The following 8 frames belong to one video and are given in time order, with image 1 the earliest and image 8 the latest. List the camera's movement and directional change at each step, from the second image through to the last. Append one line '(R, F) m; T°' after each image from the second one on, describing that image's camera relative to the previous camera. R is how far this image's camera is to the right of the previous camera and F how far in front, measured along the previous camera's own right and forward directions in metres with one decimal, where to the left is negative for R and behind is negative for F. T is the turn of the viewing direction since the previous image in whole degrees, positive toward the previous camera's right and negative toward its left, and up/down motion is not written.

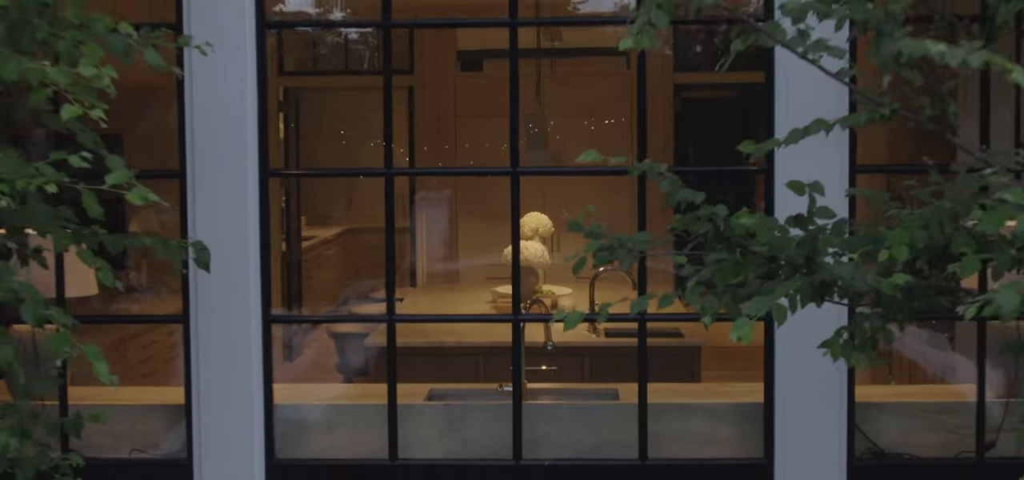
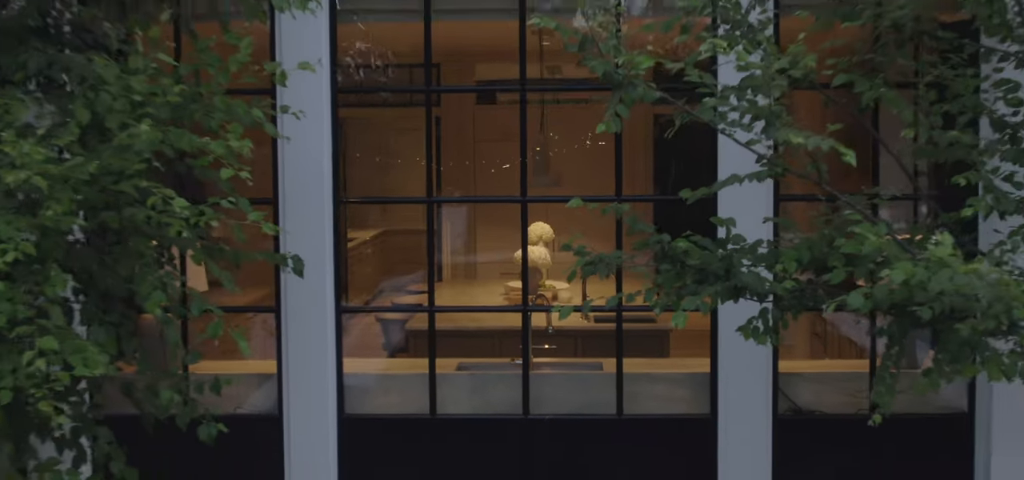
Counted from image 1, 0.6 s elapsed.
(0.0, -0.8) m; -1°
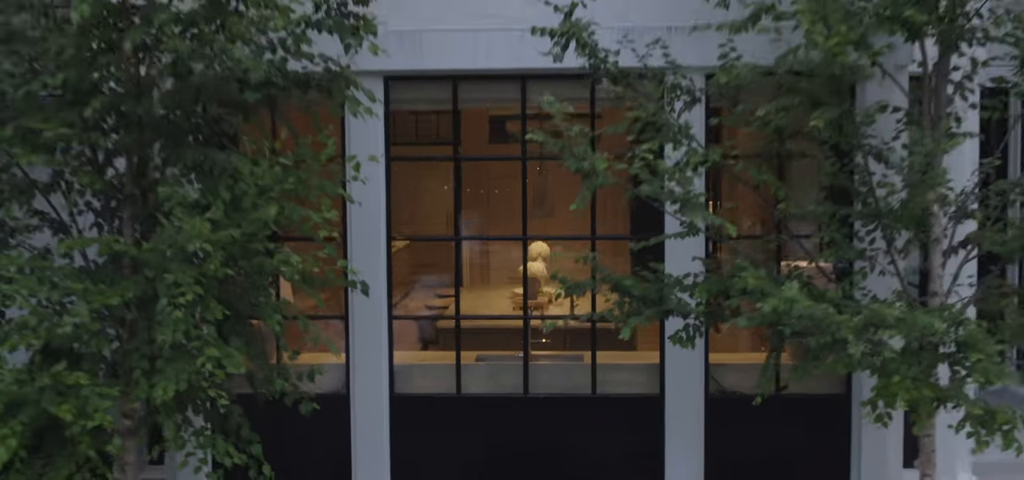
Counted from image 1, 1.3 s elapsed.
(0.0, -1.3) m; -1°
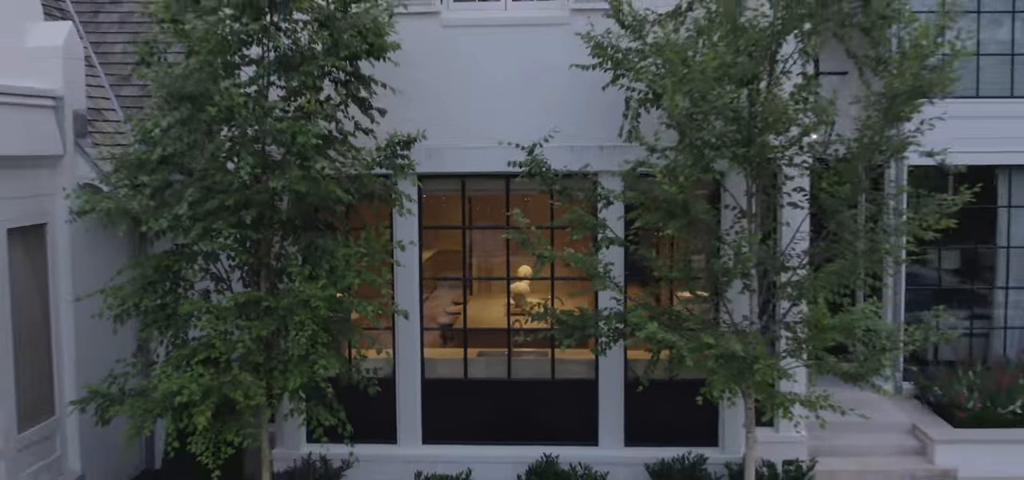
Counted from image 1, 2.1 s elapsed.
(+0.2, -2.6) m; -1°
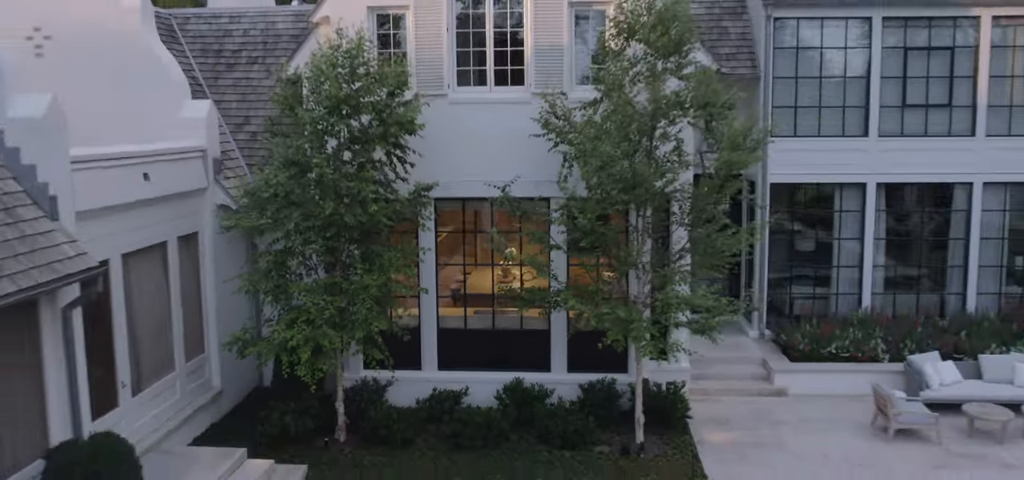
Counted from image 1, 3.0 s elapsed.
(+0.5, -4.0) m; -1°
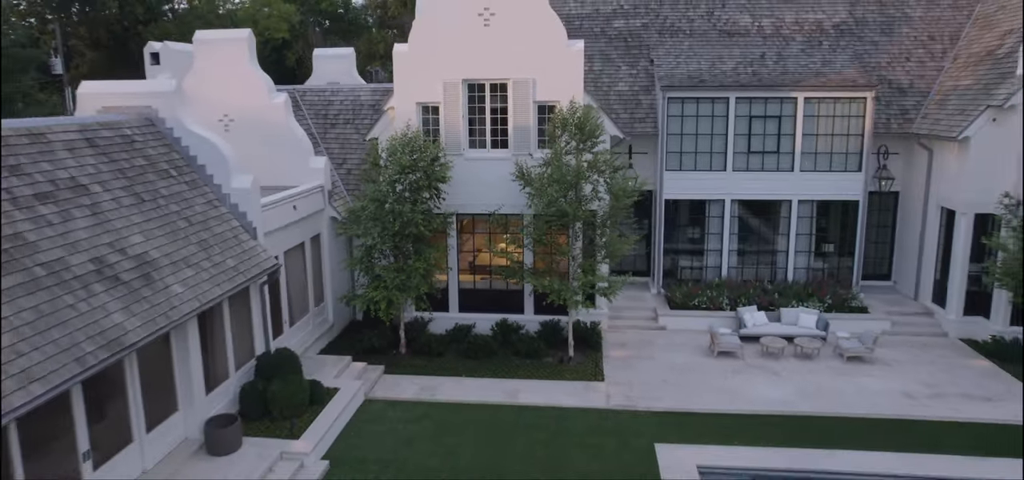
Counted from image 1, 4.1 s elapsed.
(+0.9, -7.8) m; -2°
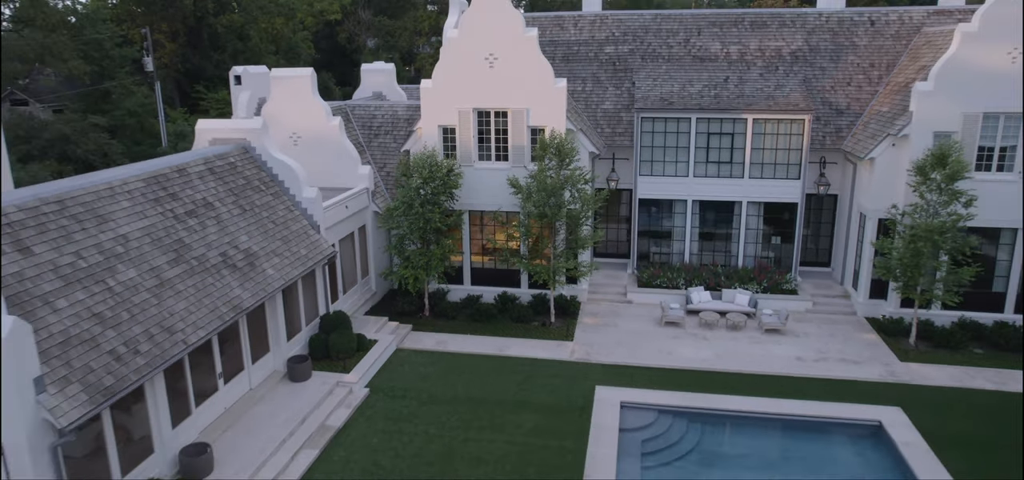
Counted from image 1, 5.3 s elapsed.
(+1.8, -5.6) m; -4°
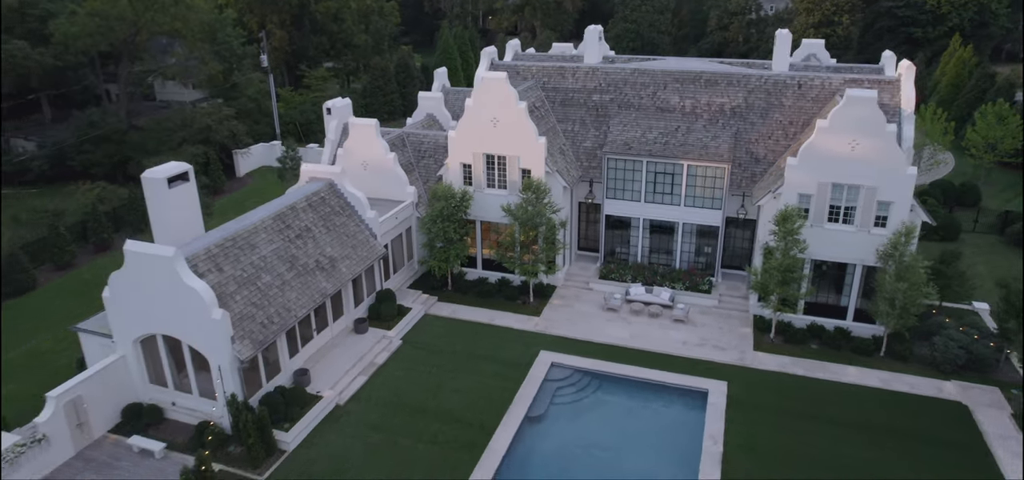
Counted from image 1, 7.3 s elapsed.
(+4.8, -10.5) m; -7°
